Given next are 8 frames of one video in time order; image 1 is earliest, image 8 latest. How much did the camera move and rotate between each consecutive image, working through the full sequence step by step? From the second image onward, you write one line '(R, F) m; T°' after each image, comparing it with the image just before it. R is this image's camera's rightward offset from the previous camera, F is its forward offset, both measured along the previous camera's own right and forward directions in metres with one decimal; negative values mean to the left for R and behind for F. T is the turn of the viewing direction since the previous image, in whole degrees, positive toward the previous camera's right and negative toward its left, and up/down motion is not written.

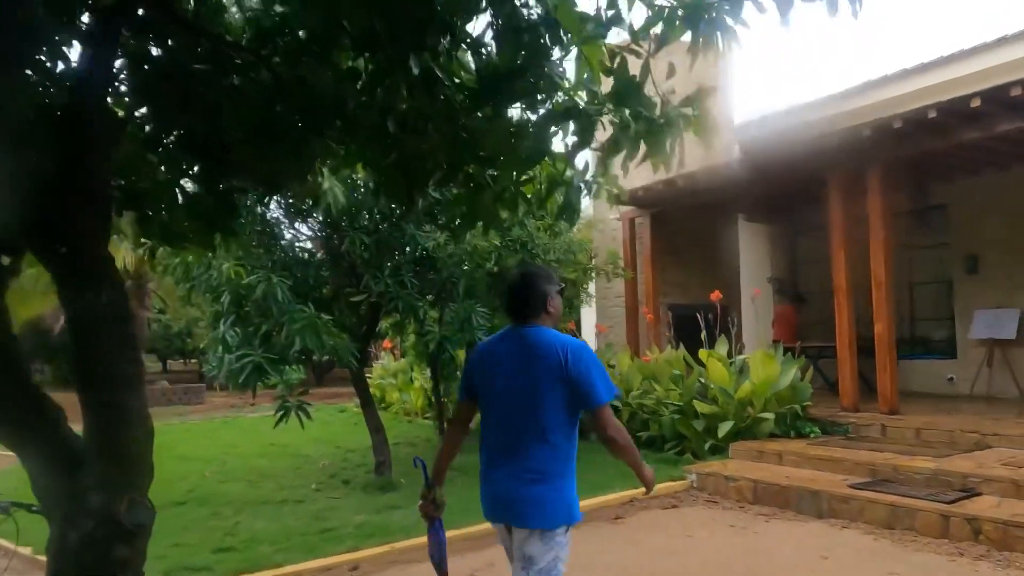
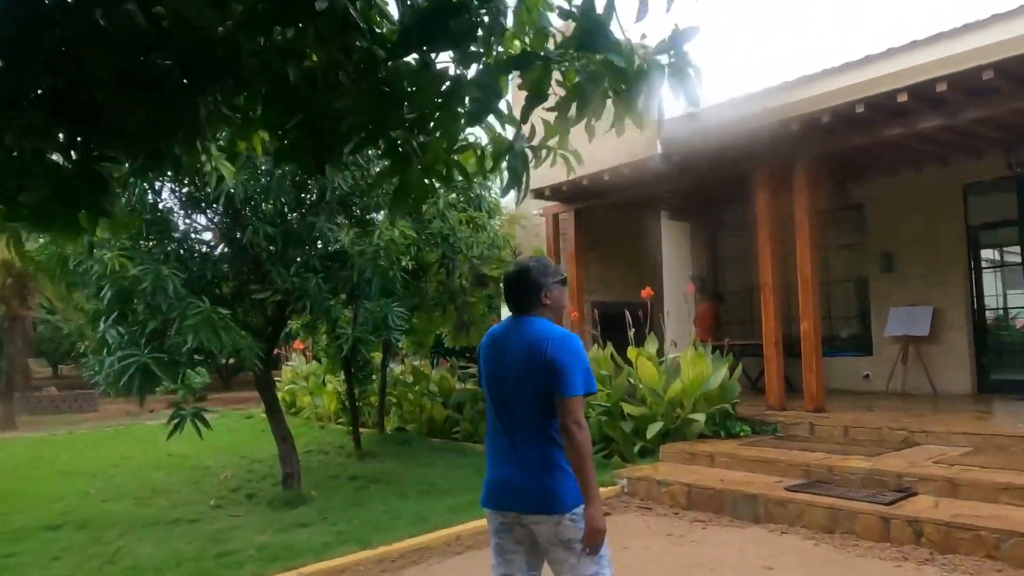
(0.0, +0.4) m; +6°
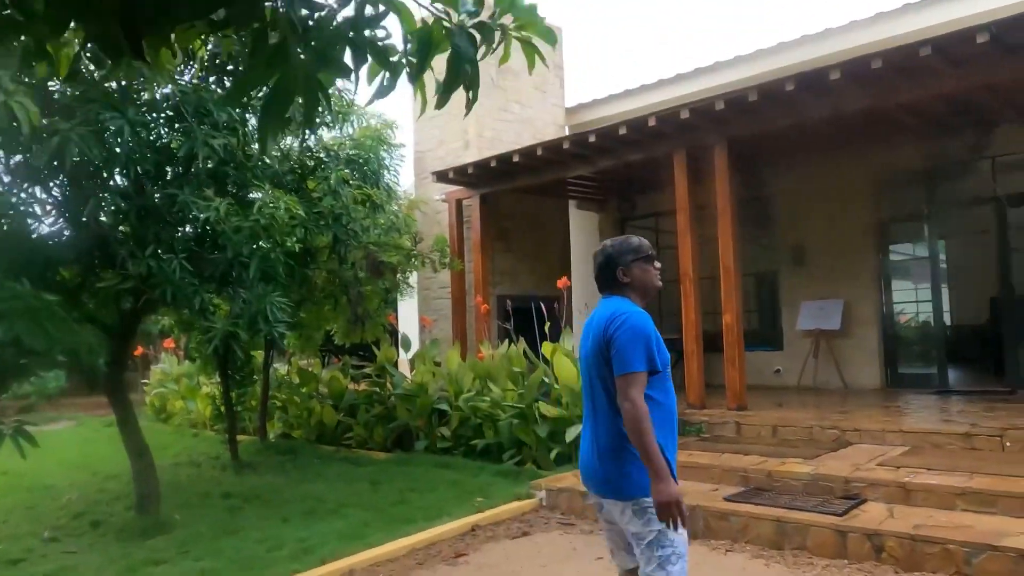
(-0.1, +0.7) m; +8°
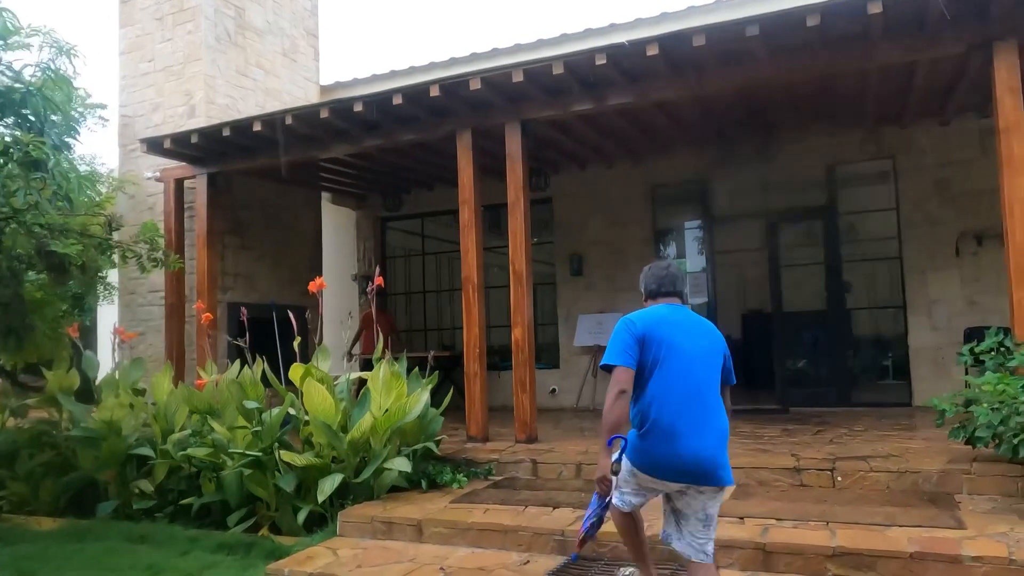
(0.0, +1.3) m; +19°
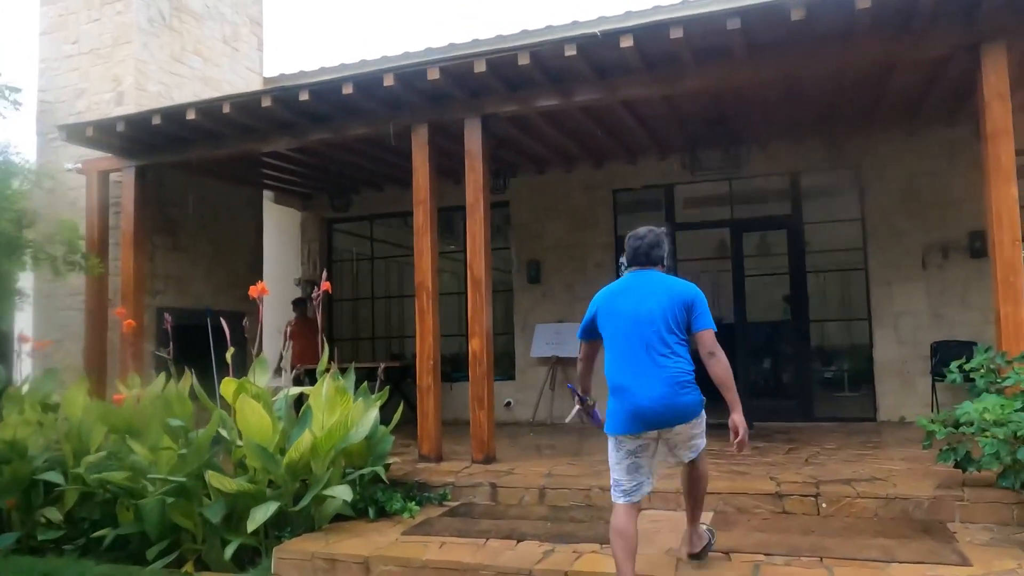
(-0.1, +0.4) m; +4°
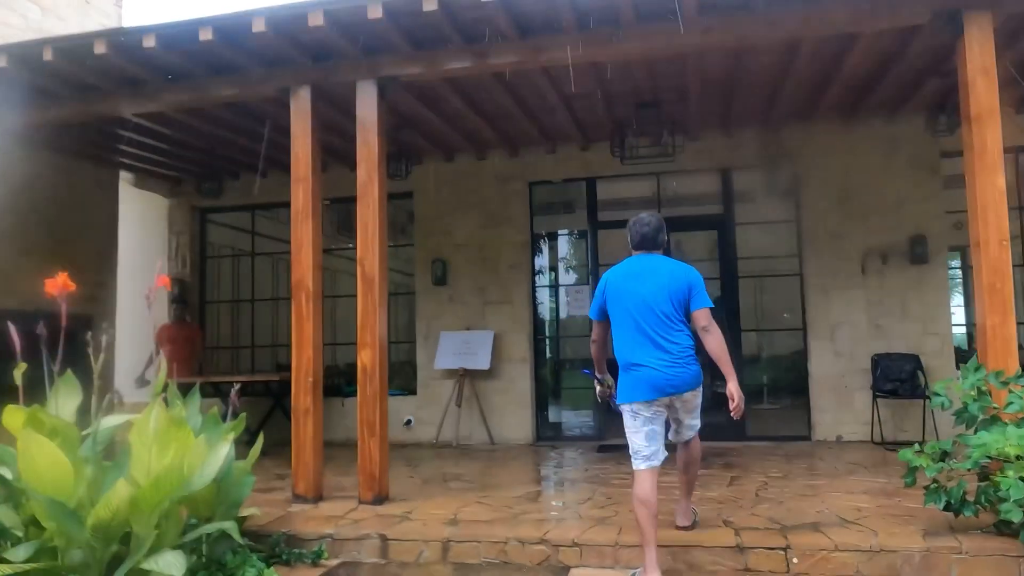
(0.0, +0.9) m; +7°
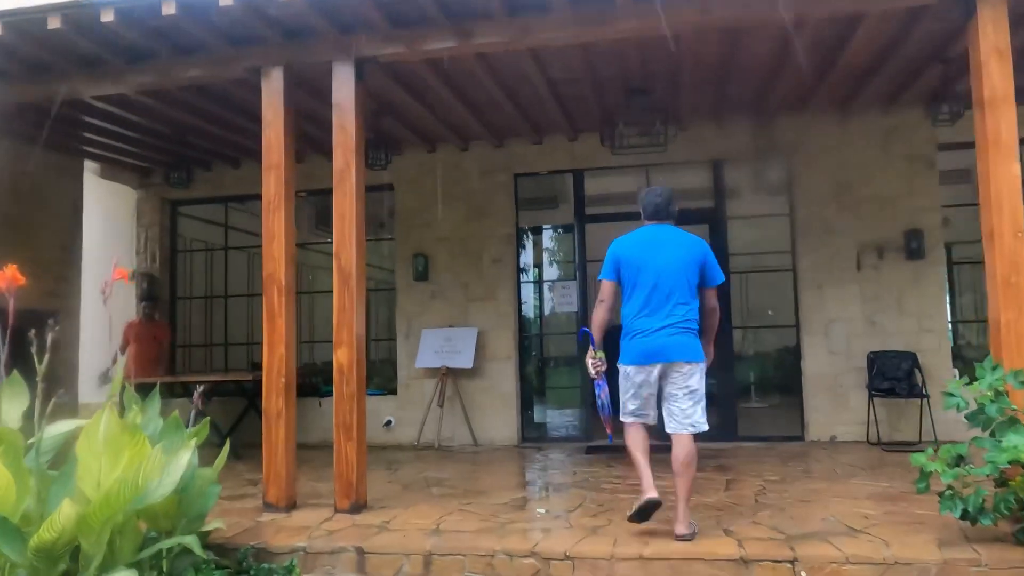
(0.0, +0.2) m; +1°
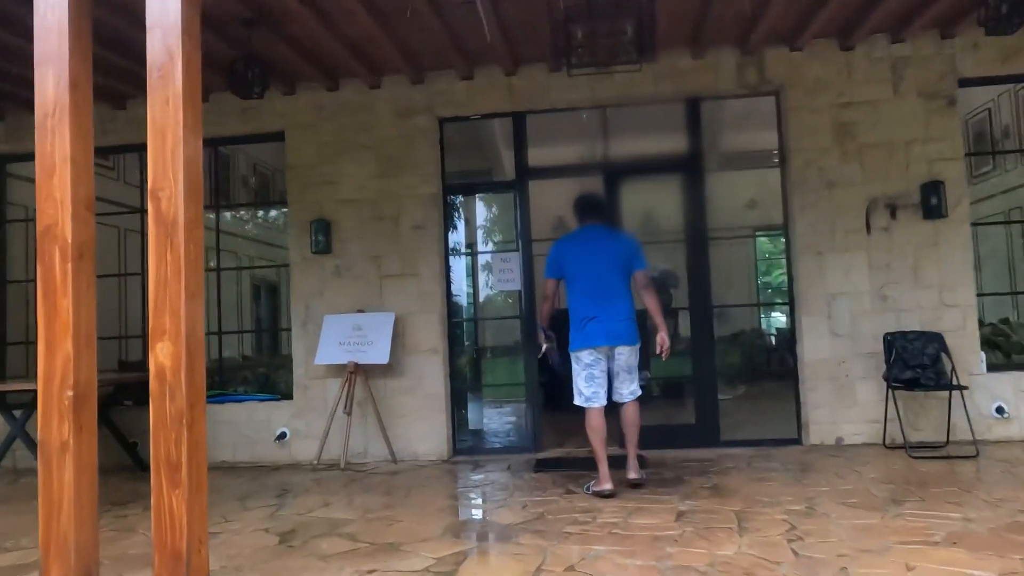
(0.0, +1.3) m; +5°
